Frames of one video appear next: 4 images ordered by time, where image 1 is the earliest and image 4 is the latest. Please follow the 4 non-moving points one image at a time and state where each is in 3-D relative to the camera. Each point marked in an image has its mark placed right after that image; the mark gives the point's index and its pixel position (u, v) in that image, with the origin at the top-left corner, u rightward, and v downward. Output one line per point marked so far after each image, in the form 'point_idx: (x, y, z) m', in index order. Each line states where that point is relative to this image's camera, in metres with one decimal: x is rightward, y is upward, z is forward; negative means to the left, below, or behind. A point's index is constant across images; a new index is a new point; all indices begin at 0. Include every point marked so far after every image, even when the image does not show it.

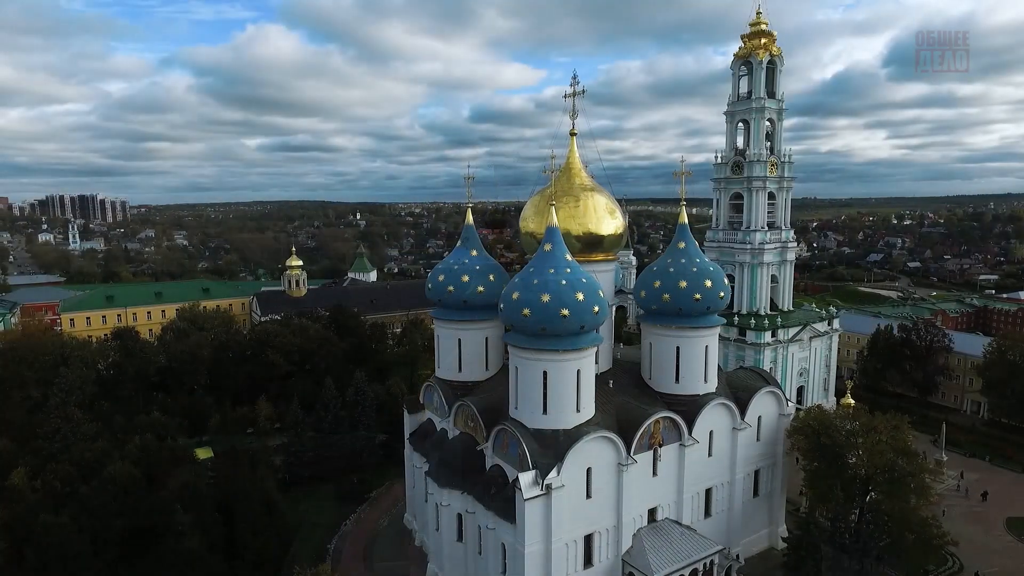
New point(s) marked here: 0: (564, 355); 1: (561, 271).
0: (+1.5, -2.0, +18.9) m
1: (+1.5, +0.5, +19.0) m
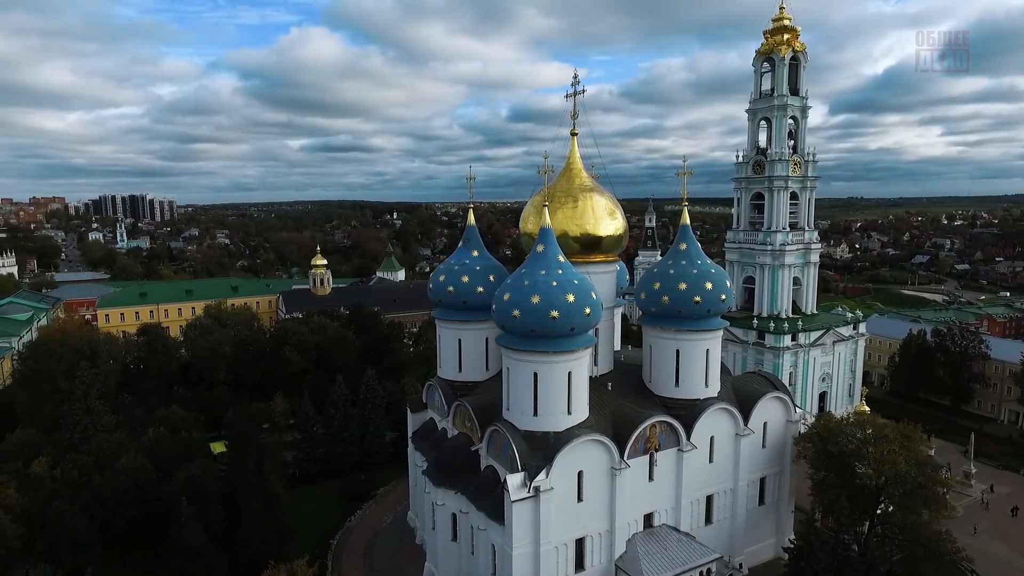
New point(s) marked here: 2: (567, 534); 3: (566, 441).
0: (+1.3, -2.0, +18.8) m
1: (+1.2, +0.5, +18.8) m
2: (+1.7, -7.4, +19.0) m
3: (+1.6, -4.5, +18.7) m
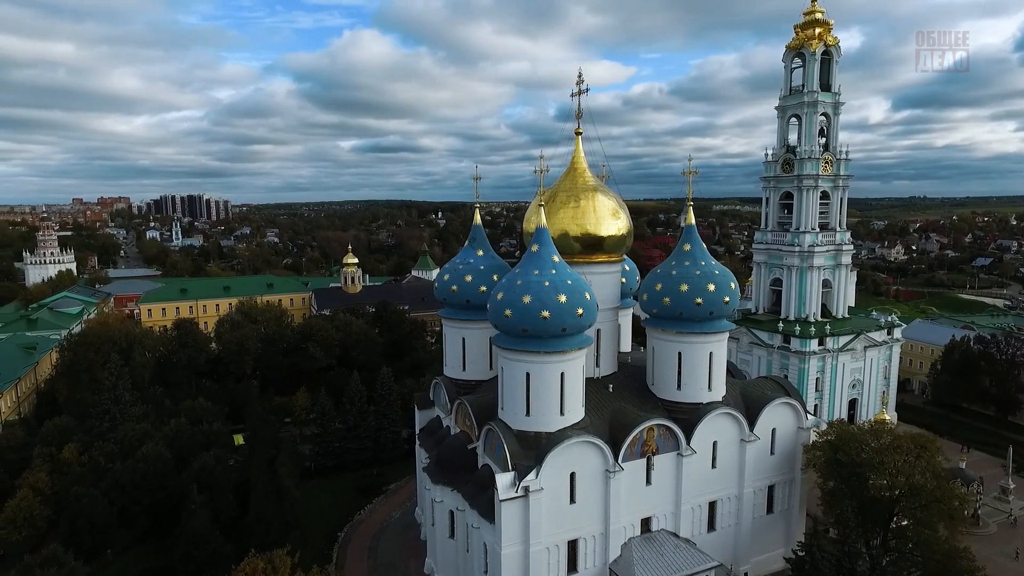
0: (+1.0, -2.0, +18.7) m
1: (+1.0, +0.5, +18.8) m
2: (+1.4, -7.4, +19.0) m
3: (+1.3, -4.5, +18.7) m
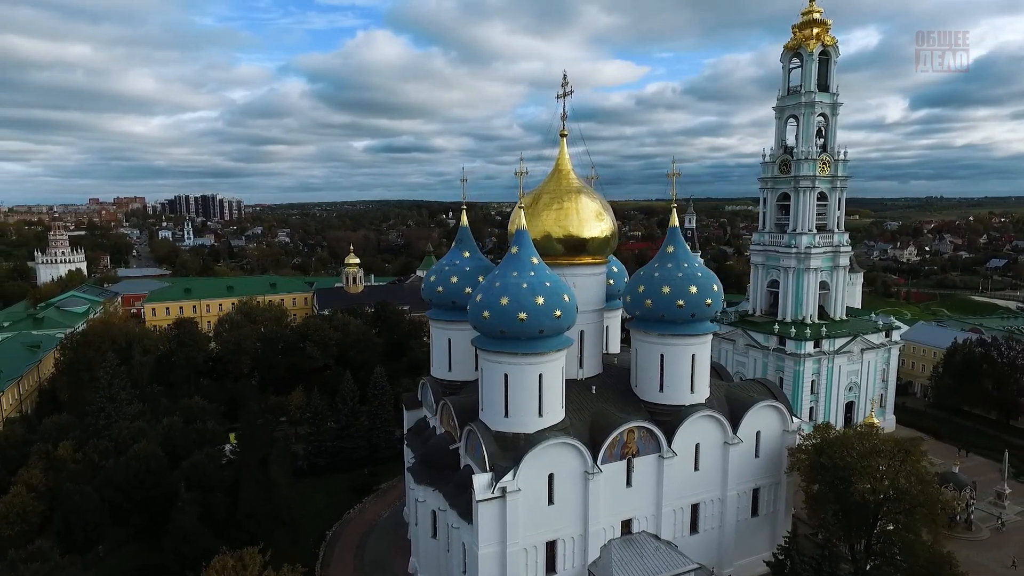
0: (+0.4, -2.1, +18.8) m
1: (+0.4, +0.4, +18.8) m
2: (+0.8, -7.5, +19.0) m
3: (+0.7, -4.6, +18.7) m
